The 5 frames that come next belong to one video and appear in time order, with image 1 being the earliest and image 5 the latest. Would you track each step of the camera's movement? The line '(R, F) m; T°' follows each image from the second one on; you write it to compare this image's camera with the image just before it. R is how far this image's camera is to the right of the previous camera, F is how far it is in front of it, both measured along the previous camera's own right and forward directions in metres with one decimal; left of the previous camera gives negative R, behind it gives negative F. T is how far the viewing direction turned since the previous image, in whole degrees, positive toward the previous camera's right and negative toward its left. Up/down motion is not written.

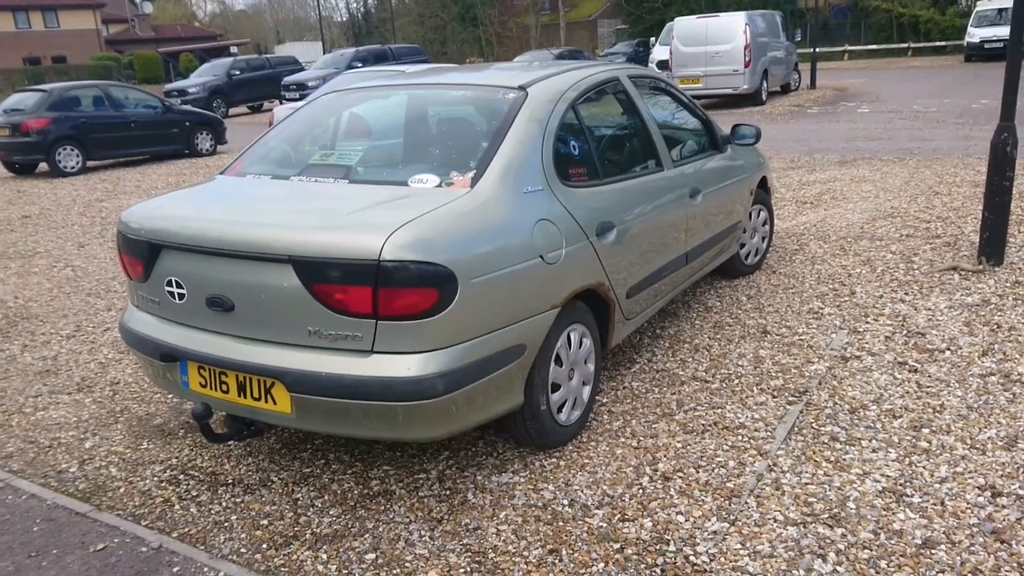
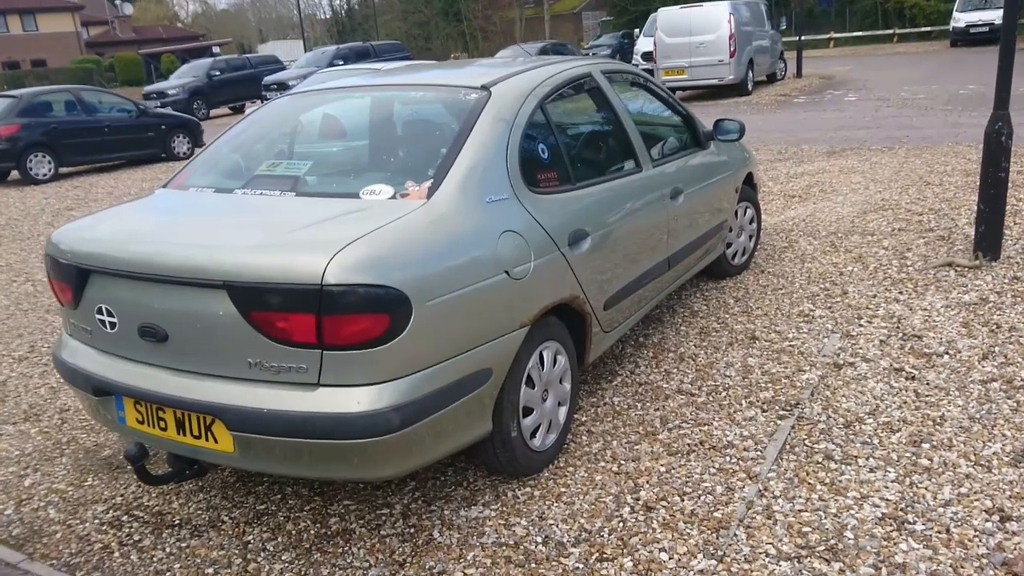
(+0.1, +0.3) m; +1°
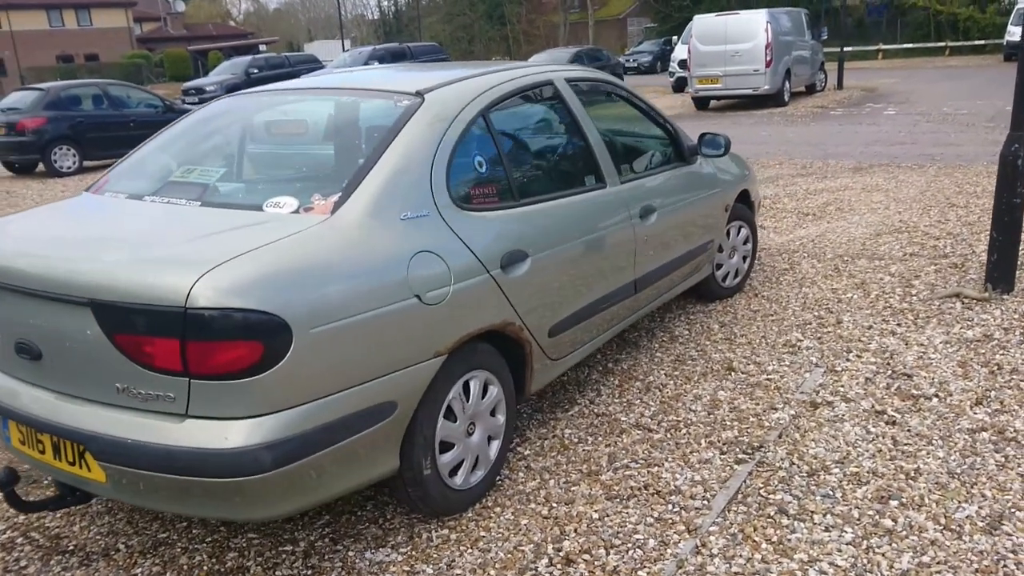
(+0.4, +0.3) m; -3°
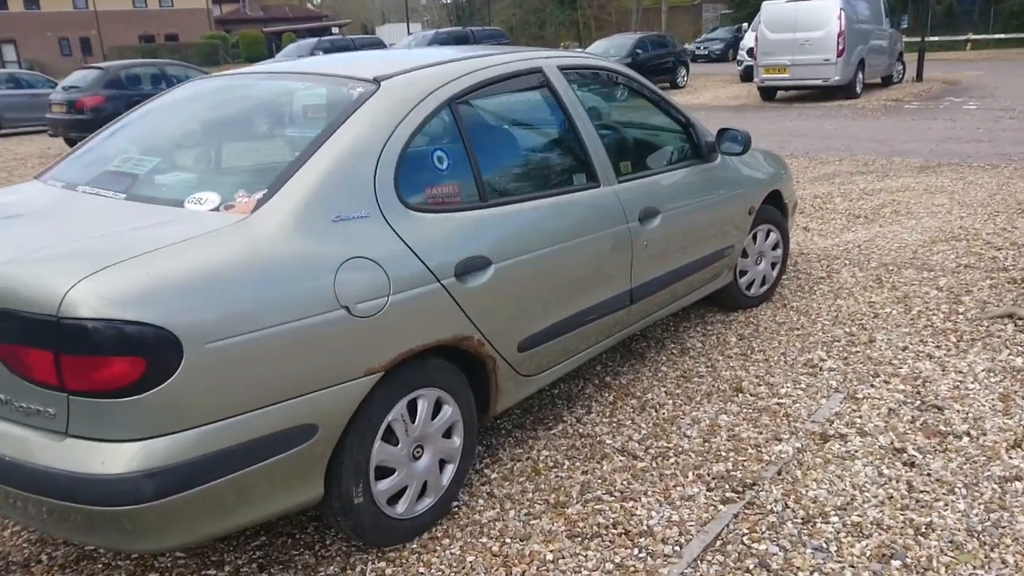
(+0.4, +0.3) m; -5°
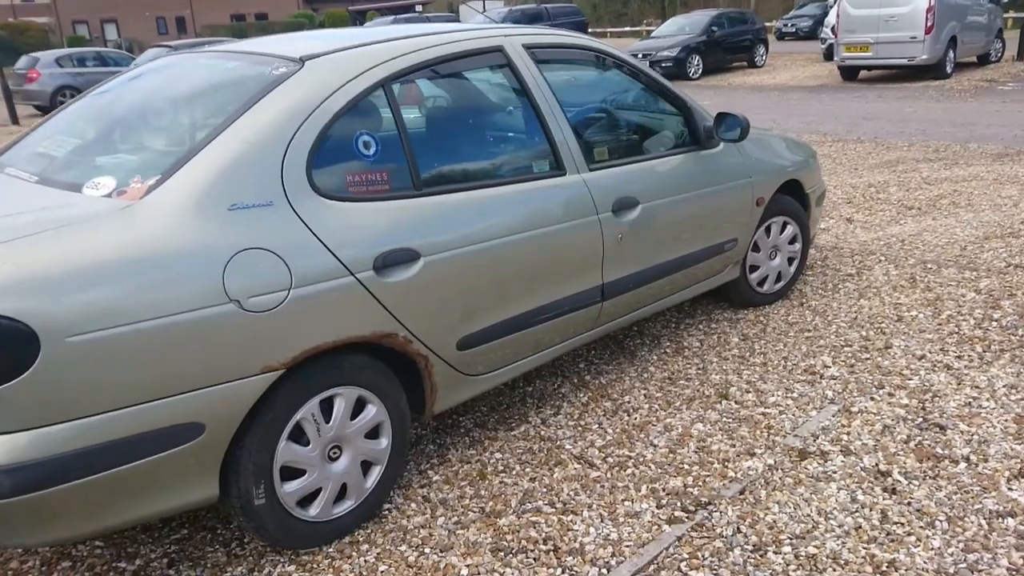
(+0.5, +0.2) m; -6°
